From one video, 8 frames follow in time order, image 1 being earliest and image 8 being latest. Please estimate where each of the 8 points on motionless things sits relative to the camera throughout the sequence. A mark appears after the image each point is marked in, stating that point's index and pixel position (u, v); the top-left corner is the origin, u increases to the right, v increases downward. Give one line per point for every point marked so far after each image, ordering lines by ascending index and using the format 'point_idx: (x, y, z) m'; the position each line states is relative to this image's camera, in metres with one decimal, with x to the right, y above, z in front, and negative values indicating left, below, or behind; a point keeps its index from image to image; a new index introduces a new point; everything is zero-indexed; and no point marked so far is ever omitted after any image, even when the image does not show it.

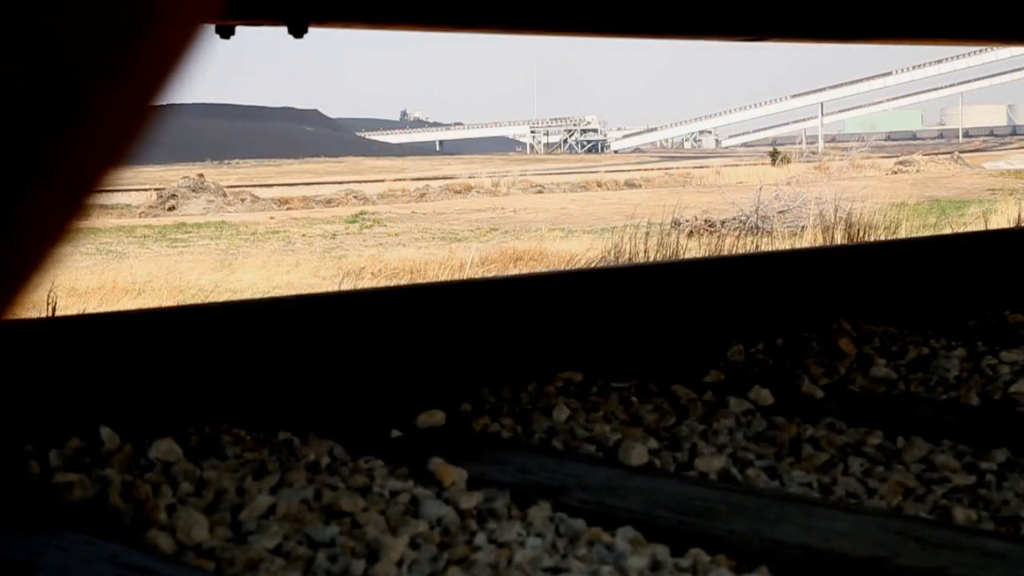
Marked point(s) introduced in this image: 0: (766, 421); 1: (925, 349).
0: (+1.8, -0.9, +4.9) m
1: (+3.7, -0.5, +6.2) m
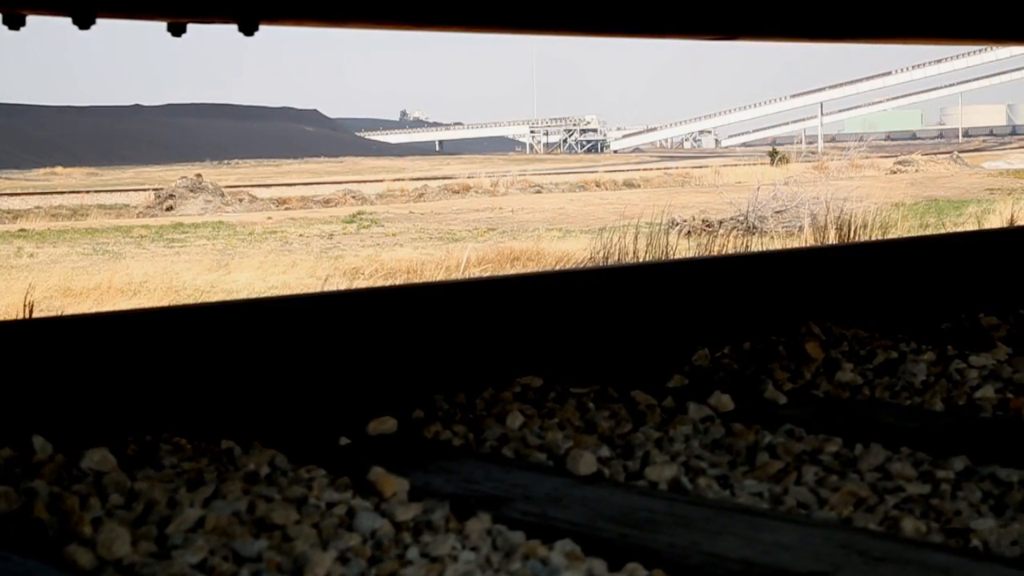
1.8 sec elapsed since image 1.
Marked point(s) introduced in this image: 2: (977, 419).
0: (+1.5, -1.0, +4.8) m
1: (+3.4, -0.6, +6.1) m
2: (+3.3, -0.9, +4.9) m
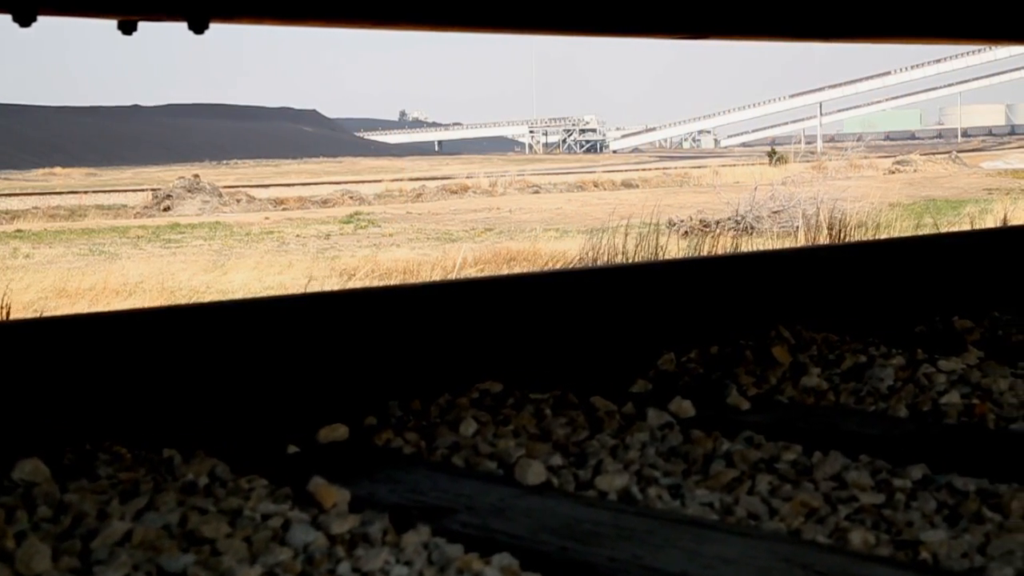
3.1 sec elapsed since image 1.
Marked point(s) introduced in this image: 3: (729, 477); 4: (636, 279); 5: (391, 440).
0: (+1.2, -1.0, +4.7) m
1: (+3.0, -0.6, +6.0) m
2: (+3.0, -1.0, +4.8) m
3: (+1.3, -1.1, +4.1) m
4: (+1.1, +0.1, +6.1) m
5: (-0.8, -1.0, +4.6) m
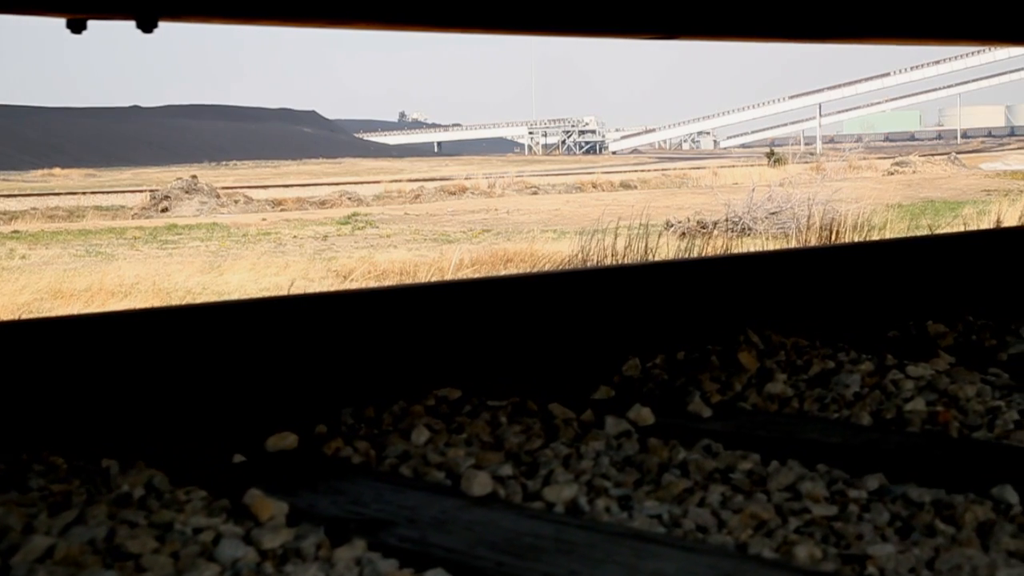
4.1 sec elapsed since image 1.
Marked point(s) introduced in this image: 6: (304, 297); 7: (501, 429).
0: (+0.8, -1.0, +4.6) m
1: (+2.7, -0.6, +5.9) m
2: (+2.7, -1.0, +4.7) m
3: (+1.0, -1.2, +4.0) m
4: (+0.8, 0.0, +6.0) m
5: (-1.1, -1.1, +4.5) m
6: (-1.5, -0.1, +5.1) m
7: (-0.1, -1.0, +4.7) m
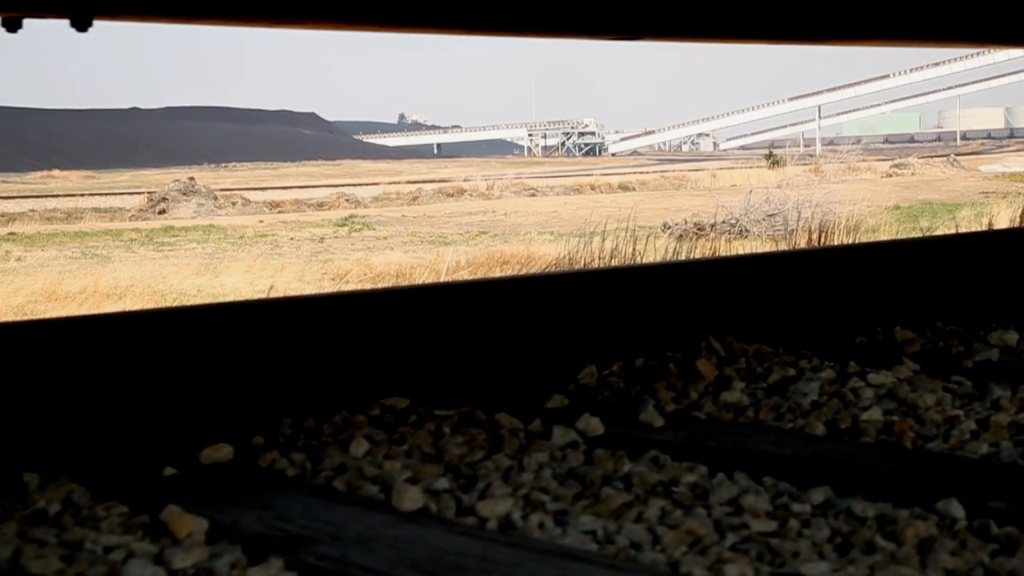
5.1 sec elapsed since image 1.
0: (+0.5, -1.1, +4.5) m
1: (+2.3, -0.7, +5.8) m
2: (+2.3, -1.0, +4.6) m
3: (+0.6, -1.2, +3.9) m
4: (+0.4, 0.0, +5.9) m
5: (-1.5, -1.1, +4.4) m
6: (-1.9, -0.1, +5.0) m
7: (-0.5, -1.0, +4.6) m
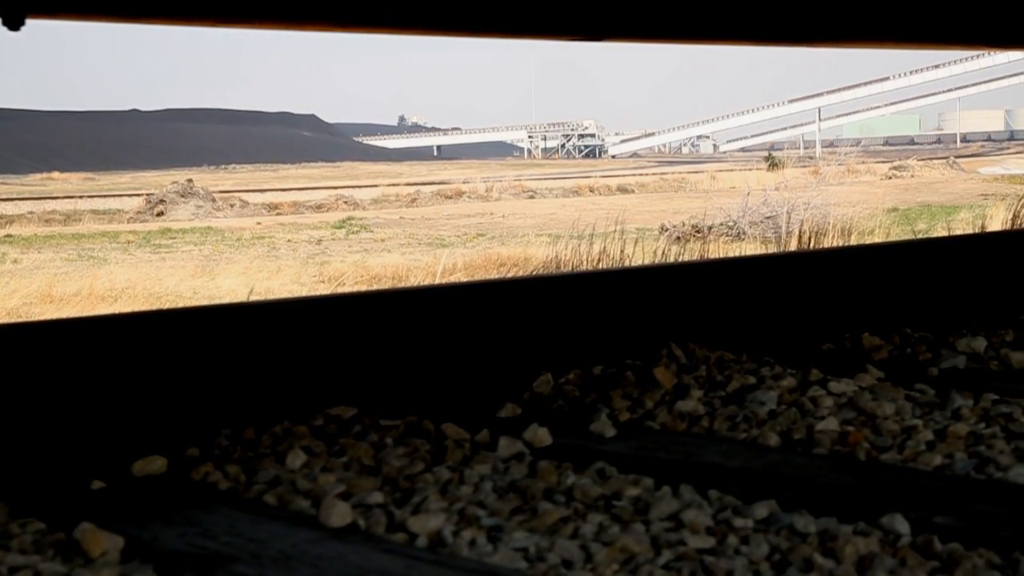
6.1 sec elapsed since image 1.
0: (+0.1, -1.1, +4.4) m
1: (+2.0, -0.7, +5.7) m
2: (+1.9, -1.1, +4.4) m
3: (+0.2, -1.2, +3.7) m
4: (0.0, -0.1, +5.8) m
5: (-1.9, -1.1, +4.2) m
6: (-2.3, -0.2, +4.9) m
7: (-0.8, -1.1, +4.5) m
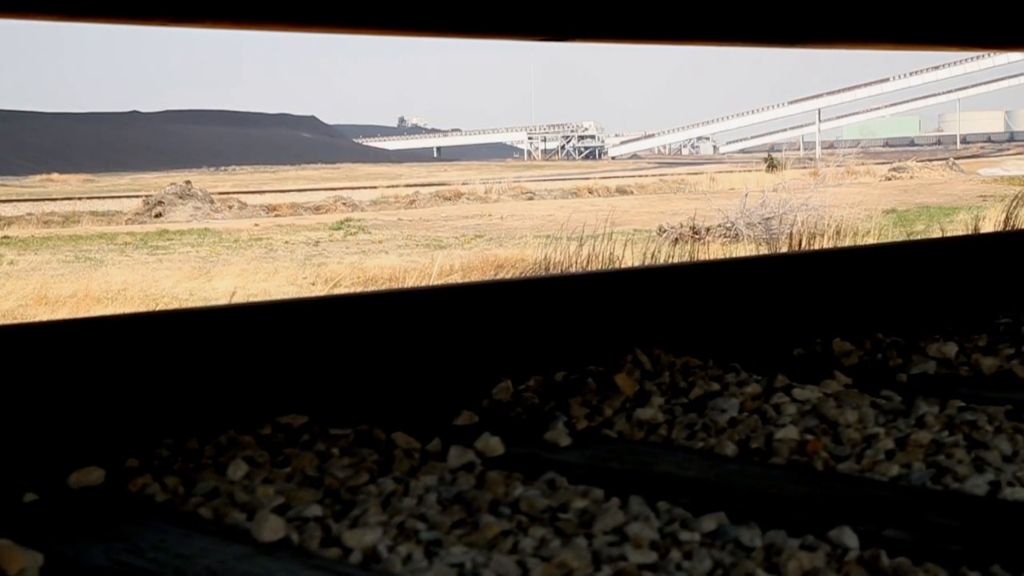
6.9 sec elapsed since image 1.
0: (-0.2, -1.2, +4.3) m
1: (+1.6, -0.8, +5.6) m
2: (+1.6, -1.1, +4.3) m
3: (-0.1, -1.3, +3.6) m
4: (-0.3, -0.1, +5.6) m
5: (-2.2, -1.2, +4.1) m
6: (-2.6, -0.2, +4.7) m
7: (-1.1, -1.1, +4.4) m
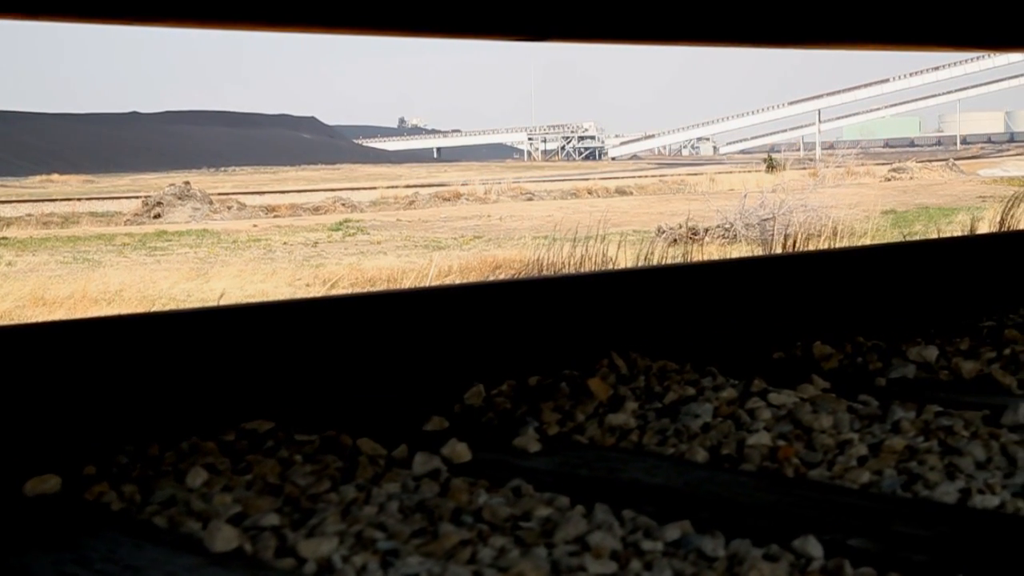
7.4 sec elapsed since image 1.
0: (-0.4, -1.2, +4.2) m
1: (+1.4, -0.8, +5.5) m
2: (+1.4, -1.2, +4.3) m
3: (-0.3, -1.3, +3.6) m
4: (-0.5, -0.1, +5.6) m
5: (-2.4, -1.2, +4.0) m
6: (-2.8, -0.2, +4.7) m
7: (-1.4, -1.1, +4.3) m
